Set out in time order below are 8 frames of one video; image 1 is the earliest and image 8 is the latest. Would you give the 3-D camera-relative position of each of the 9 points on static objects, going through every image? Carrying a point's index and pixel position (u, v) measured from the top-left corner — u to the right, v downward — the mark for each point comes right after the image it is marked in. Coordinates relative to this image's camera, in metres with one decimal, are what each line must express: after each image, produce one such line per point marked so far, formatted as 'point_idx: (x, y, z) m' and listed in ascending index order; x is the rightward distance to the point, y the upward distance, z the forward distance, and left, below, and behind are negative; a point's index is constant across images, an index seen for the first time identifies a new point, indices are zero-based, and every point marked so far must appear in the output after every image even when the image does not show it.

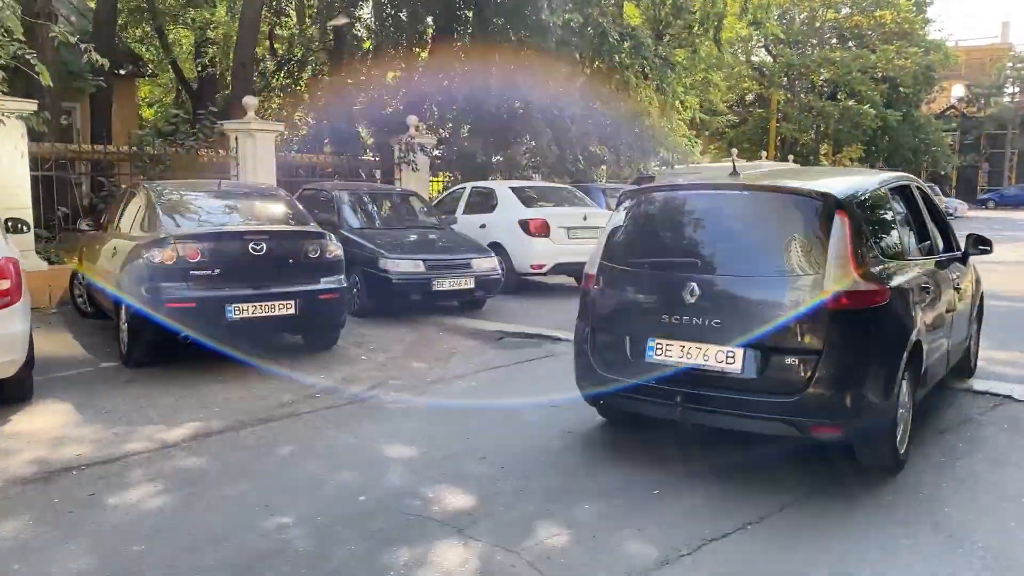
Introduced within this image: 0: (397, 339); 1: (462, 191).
0: (-1.1, -0.5, +8.1) m
1: (-0.7, +1.5, +12.5) m
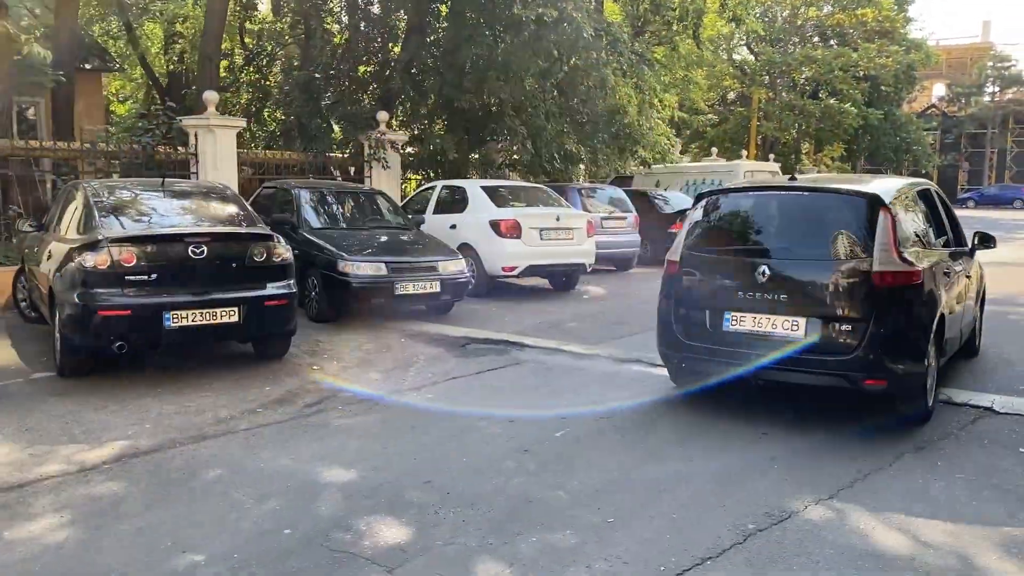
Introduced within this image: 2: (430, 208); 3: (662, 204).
0: (-1.5, -0.5, +7.8) m
1: (-1.2, +1.4, +12.1) m
2: (-1.2, +1.2, +12.0) m
3: (+2.9, +1.6, +15.8) m
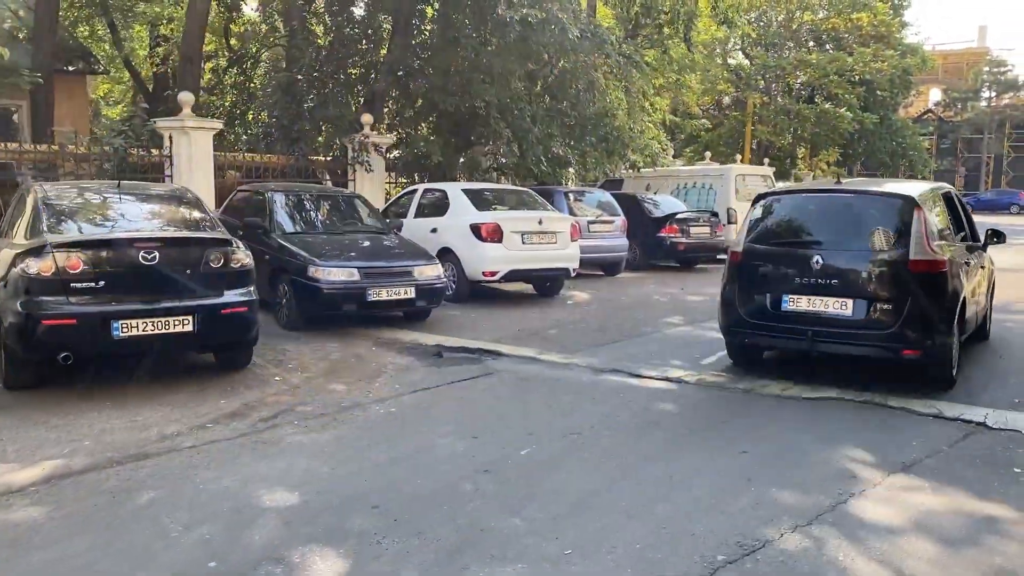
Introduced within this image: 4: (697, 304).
0: (-1.7, -0.6, +7.4) m
1: (-1.4, +1.4, +11.8) m
2: (-1.4, +1.1, +11.7) m
3: (+2.6, +1.5, +15.5) m
4: (+2.6, -0.2, +11.5) m
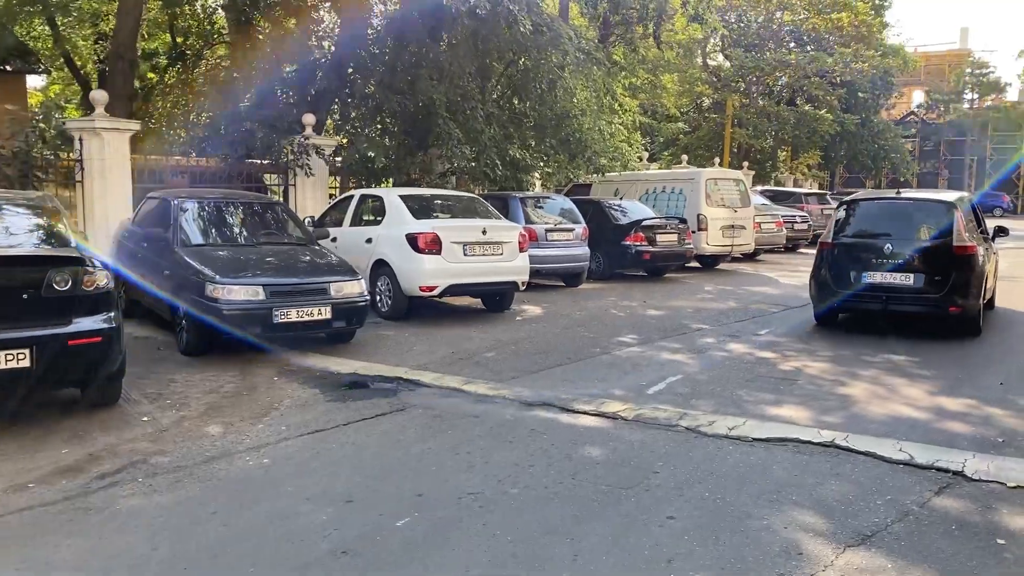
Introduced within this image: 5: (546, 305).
0: (-2.4, -0.8, +6.5) m
1: (-2.1, +1.2, +10.9) m
2: (-2.1, +0.9, +10.7) m
3: (+1.8, +1.3, +14.7) m
4: (+1.8, -0.4, +10.6) m
5: (+0.5, -0.2, +11.5) m
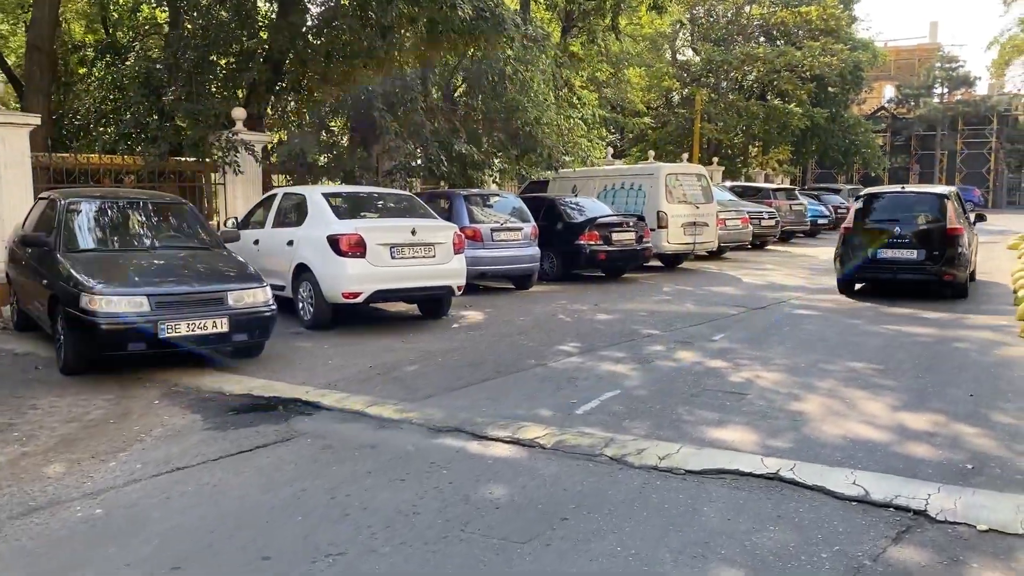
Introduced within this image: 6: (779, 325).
0: (-3.0, -0.9, +5.6) m
1: (-2.9, +1.1, +10.0) m
2: (-2.9, +0.8, +9.9) m
3: (+1.0, +1.3, +13.9) m
4: (+1.1, -0.4, +9.8) m
5: (-0.3, -0.3, +10.8) m
6: (+3.2, -0.4, +10.0) m
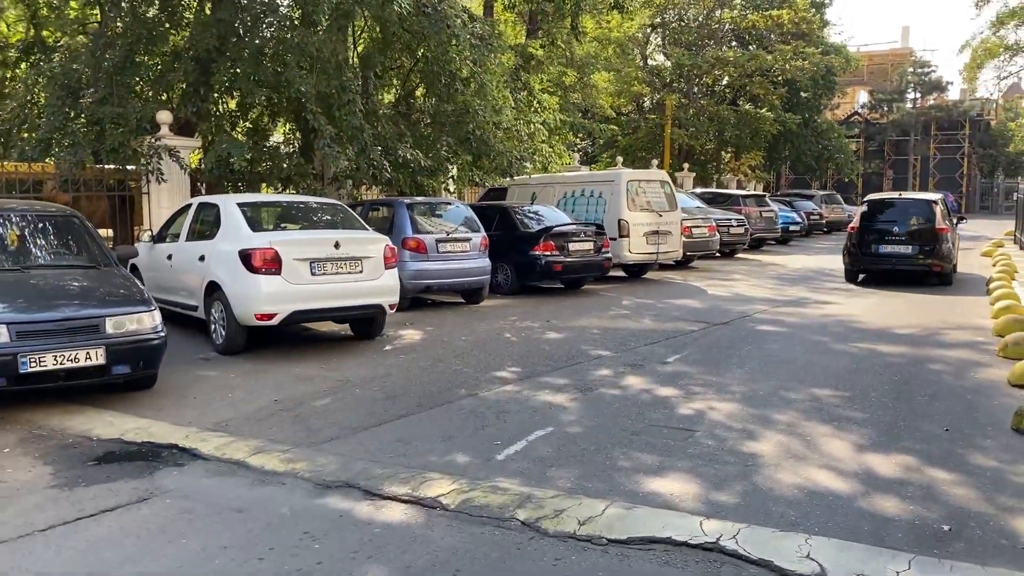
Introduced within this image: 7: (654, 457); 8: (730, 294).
0: (-3.5, -1.1, +4.8) m
1: (-3.6, +0.9, +9.1) m
2: (-3.6, +0.6, +9.0) m
3: (+0.2, +1.1, +13.1) m
4: (+0.5, -0.6, +9.0) m
5: (-1.0, -0.5, +9.9) m
6: (+2.6, -0.6, +9.3) m
7: (+0.9, -1.1, +5.2) m
8: (+3.6, -0.1, +13.6) m
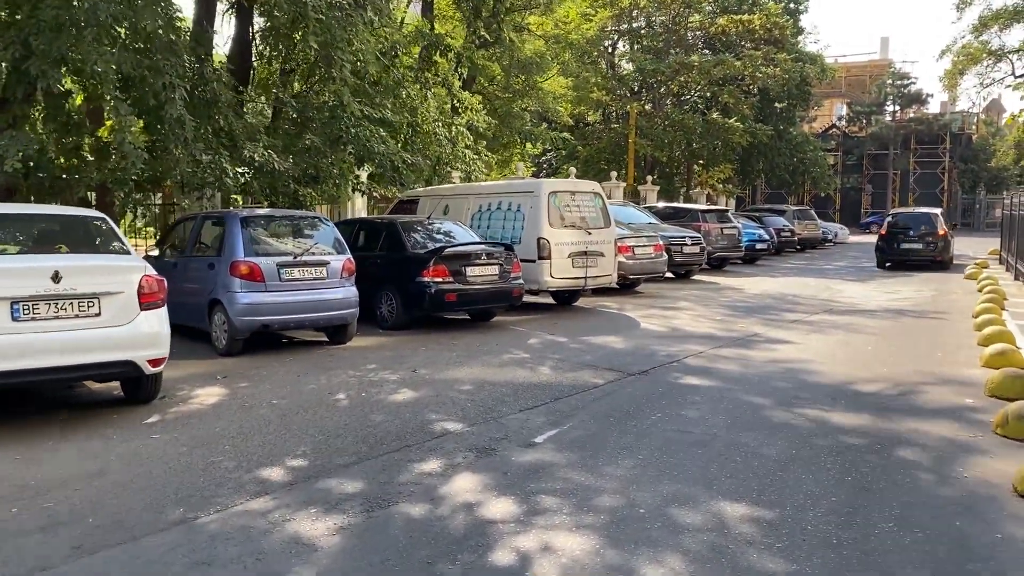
0: (-4.9, -1.3, +2.3) m
1: (-4.9, +0.5, +6.7) m
2: (-5.0, +0.2, +6.5) m
3: (-1.2, +0.6, +10.8) m
4: (-0.9, -1.0, +6.6) m
5: (-2.4, -0.9, +7.5) m
6: (+1.2, -1.0, +6.9) m
7: (-0.4, -1.4, +2.8) m
8: (+2.1, -0.6, +11.3) m
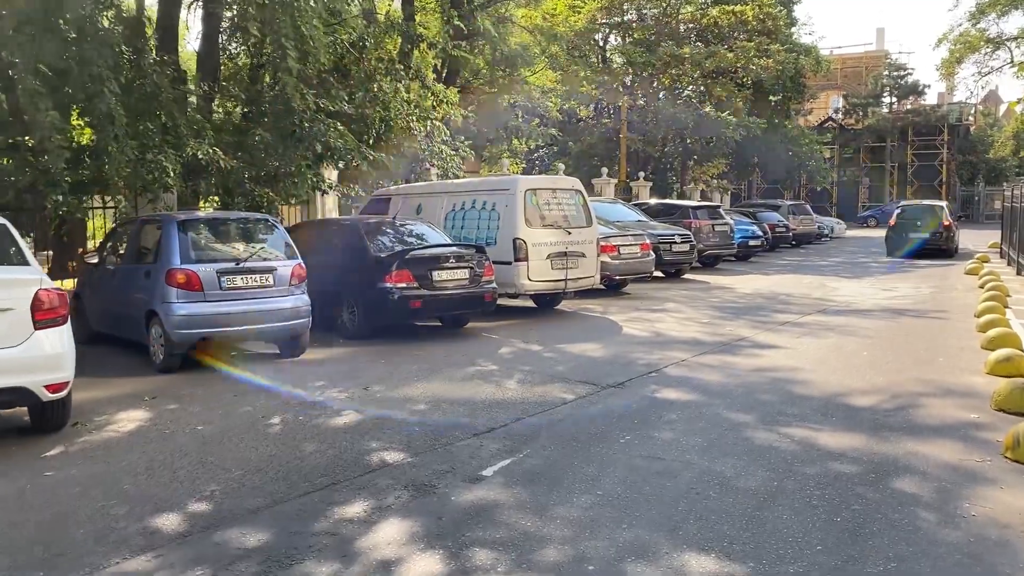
0: (-5.2, -1.5, +1.6) m
1: (-5.3, +0.4, +6.0) m
2: (-5.3, +0.1, +5.8) m
3: (-1.6, +0.6, +10.0) m
4: (-1.3, -1.1, +5.9) m
5: (-2.7, -1.0, +6.8) m
6: (+0.8, -1.1, +6.2) m
7: (-0.8, -1.4, +2.1) m
8: (+1.8, -0.6, +10.6) m
